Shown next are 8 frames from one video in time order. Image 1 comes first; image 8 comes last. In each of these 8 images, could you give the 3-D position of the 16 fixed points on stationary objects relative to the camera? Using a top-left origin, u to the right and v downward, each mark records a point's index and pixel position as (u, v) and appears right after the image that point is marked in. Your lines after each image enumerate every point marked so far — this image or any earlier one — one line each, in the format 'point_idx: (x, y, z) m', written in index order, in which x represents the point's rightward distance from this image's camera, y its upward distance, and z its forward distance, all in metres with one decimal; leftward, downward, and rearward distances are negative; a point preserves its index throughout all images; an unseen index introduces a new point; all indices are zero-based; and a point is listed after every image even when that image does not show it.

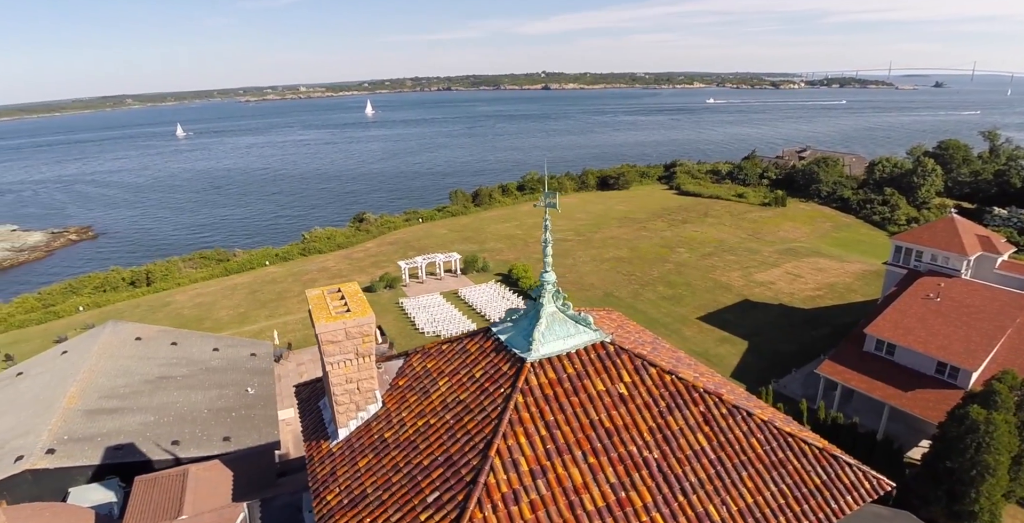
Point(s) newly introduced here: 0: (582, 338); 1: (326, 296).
0: (+0.6, -0.7, +5.2) m
1: (-2.0, -0.4, +6.0) m
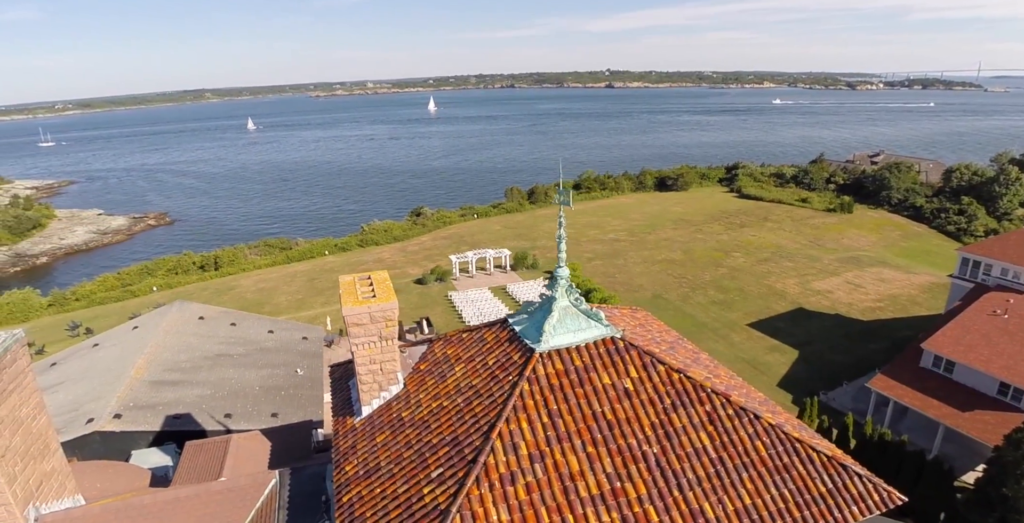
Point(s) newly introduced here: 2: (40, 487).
0: (+0.8, -0.7, +5.3) m
1: (-1.8, -0.2, +6.3) m
2: (-5.4, -2.6, +6.4) m
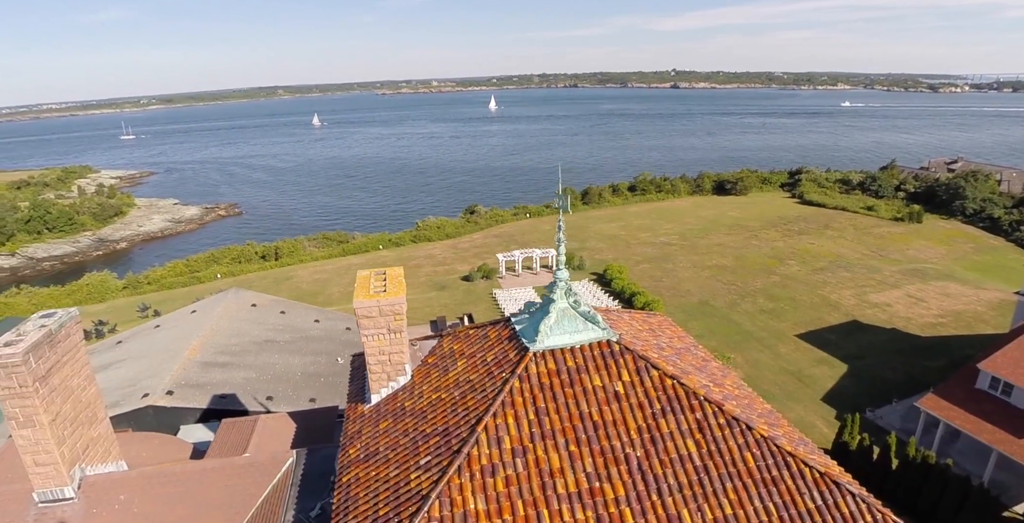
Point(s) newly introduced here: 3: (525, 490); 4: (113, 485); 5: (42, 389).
0: (+0.7, -0.7, +5.4) m
1: (-1.7, -0.2, +6.6) m
2: (-5.4, -2.4, +7.1) m
3: (+0.1, -1.8, +4.4) m
4: (-4.9, -2.7, +6.9) m
5: (-5.4, -1.5, +6.4) m
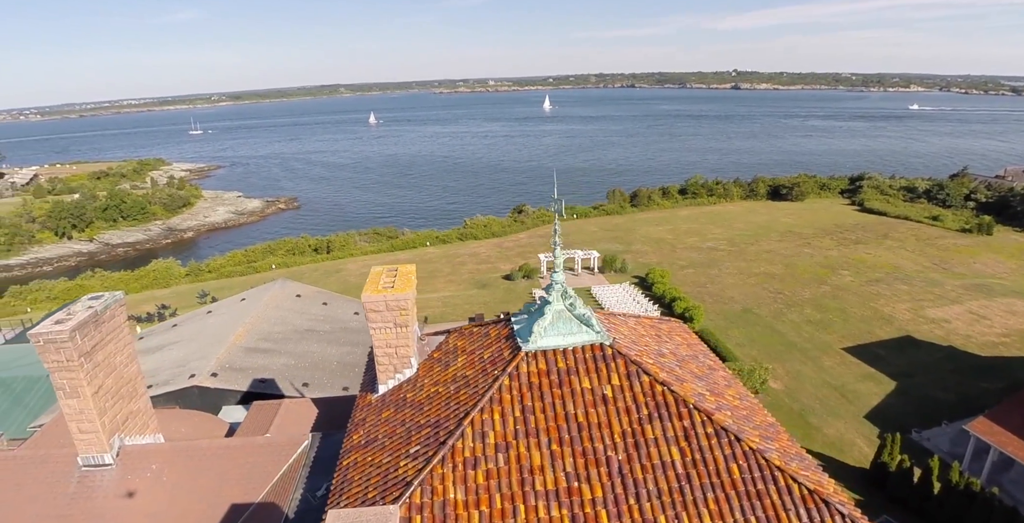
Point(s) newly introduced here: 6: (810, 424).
0: (+0.7, -0.8, +5.5) m
1: (-1.6, -0.1, +6.9) m
2: (-5.3, -2.2, +7.7) m
3: (-0.1, -1.8, +4.5) m
4: (-4.9, -2.6, +7.5) m
5: (-5.4, -1.3, +7.0) m
6: (+9.8, -5.4, +18.2) m
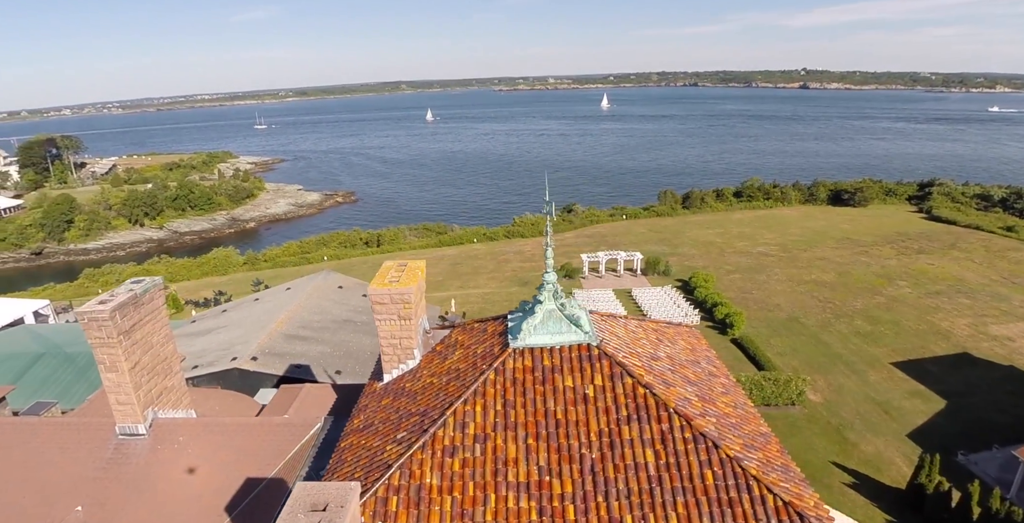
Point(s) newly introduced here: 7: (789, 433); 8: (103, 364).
0: (+0.6, -0.8, +5.6) m
1: (-1.6, -0.1, +7.2) m
2: (-5.3, -2.0, +8.3) m
3: (-0.3, -1.8, +4.7) m
4: (-4.9, -2.4, +8.1) m
5: (-5.3, -1.1, +7.6) m
6: (+10.6, -5.7, +17.5) m
7: (+9.0, -5.6, +18.1) m
8: (-5.6, -1.4, +7.6) m
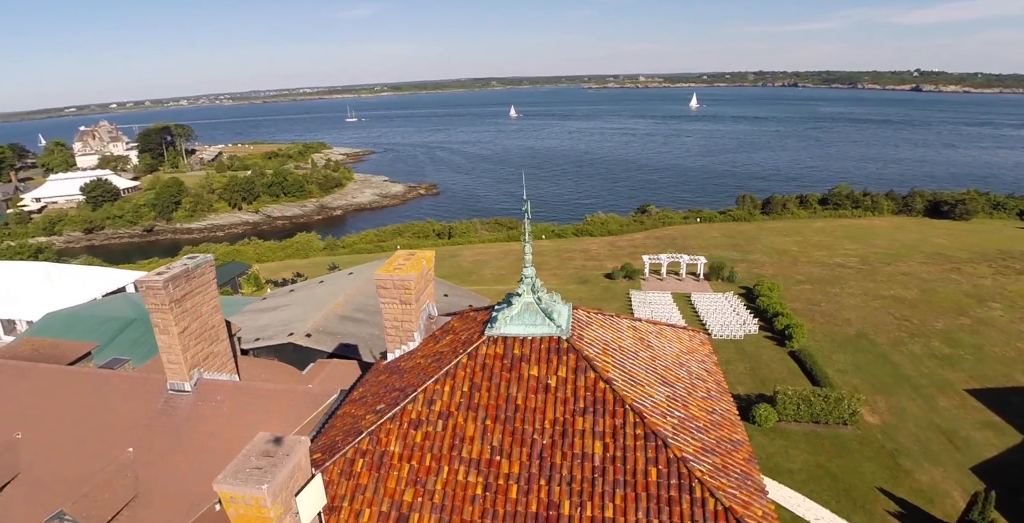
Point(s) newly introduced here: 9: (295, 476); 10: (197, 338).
0: (+0.3, -0.7, +5.9) m
1: (-1.6, +0.1, +7.8) m
2: (-5.2, -1.7, +9.4) m
3: (-0.7, -1.7, +5.2) m
4: (-4.9, -2.1, +9.1) m
5: (-5.3, -0.7, +8.7) m
6: (+11.5, -6.1, +16.5) m
7: (+10.0, -6.0, +17.3) m
8: (-5.6, -1.0, +8.8) m
9: (-1.8, -1.7, +4.3) m
10: (-5.2, -1.3, +9.2) m
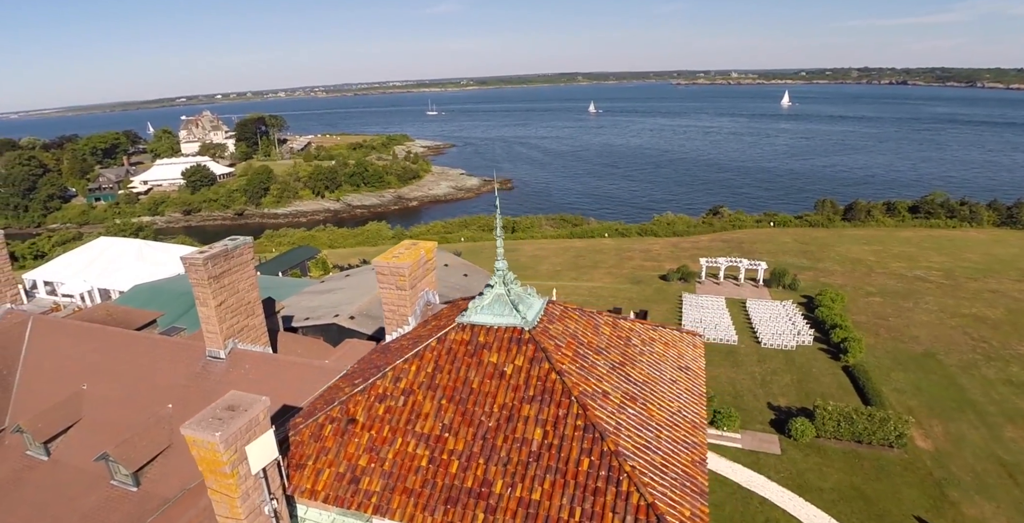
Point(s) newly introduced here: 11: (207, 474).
0: (0.0, -0.7, +6.4) m
1: (-1.6, +0.2, +8.4) m
2: (-5.1, -1.3, +10.5) m
3: (-1.2, -1.6, +5.7) m
4: (-4.8, -1.8, +10.1) m
5: (-5.3, -0.4, +9.8) m
6: (+12.1, -6.5, +15.6) m
7: (+10.7, -6.3, +16.5) m
8: (-5.6, -0.7, +9.9) m
9: (-2.4, -1.5, +5.0) m
10: (-5.2, -0.9, +10.3) m
11: (-2.7, -1.9, +4.9) m
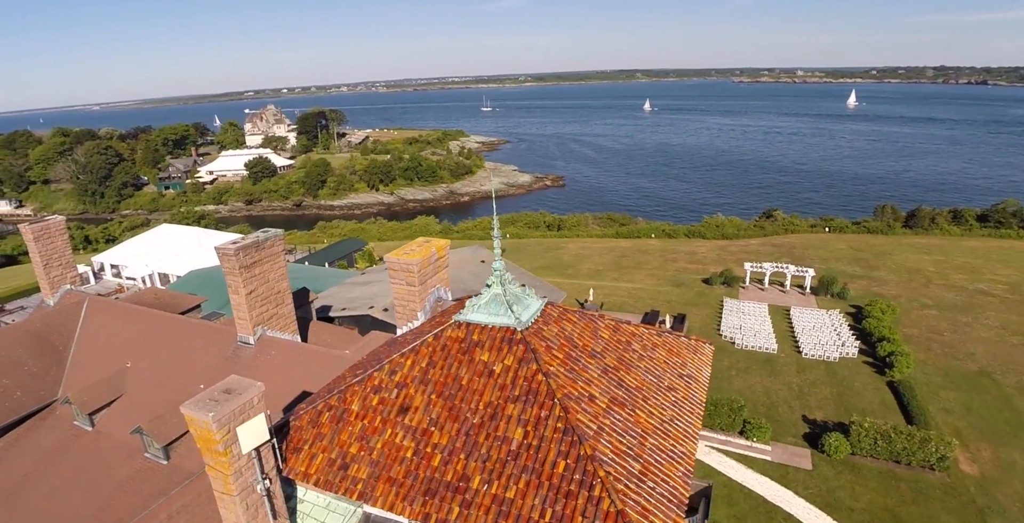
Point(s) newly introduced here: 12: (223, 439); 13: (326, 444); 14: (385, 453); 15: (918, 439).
0: (-0.1, -0.7, +6.5) m
1: (-1.5, +0.3, +8.7) m
2: (-4.8, -1.1, +11.1) m
3: (-1.3, -1.6, +6.0) m
4: (-4.6, -1.6, +10.7) m
5: (-5.0, -0.2, +10.4) m
6: (+12.6, -6.9, +14.7) m
7: (+11.2, -6.7, +15.7) m
8: (-5.3, -0.5, +10.5) m
9: (-2.6, -1.5, +5.3) m
10: (-4.9, -0.8, +10.9) m
11: (-2.9, -1.8, +5.3) m
12: (-2.7, -1.7, +5.2) m
13: (-2.0, -1.9, +5.9) m
14: (-1.3, -1.9, +5.7) m
15: (+12.2, -5.3, +16.7) m
